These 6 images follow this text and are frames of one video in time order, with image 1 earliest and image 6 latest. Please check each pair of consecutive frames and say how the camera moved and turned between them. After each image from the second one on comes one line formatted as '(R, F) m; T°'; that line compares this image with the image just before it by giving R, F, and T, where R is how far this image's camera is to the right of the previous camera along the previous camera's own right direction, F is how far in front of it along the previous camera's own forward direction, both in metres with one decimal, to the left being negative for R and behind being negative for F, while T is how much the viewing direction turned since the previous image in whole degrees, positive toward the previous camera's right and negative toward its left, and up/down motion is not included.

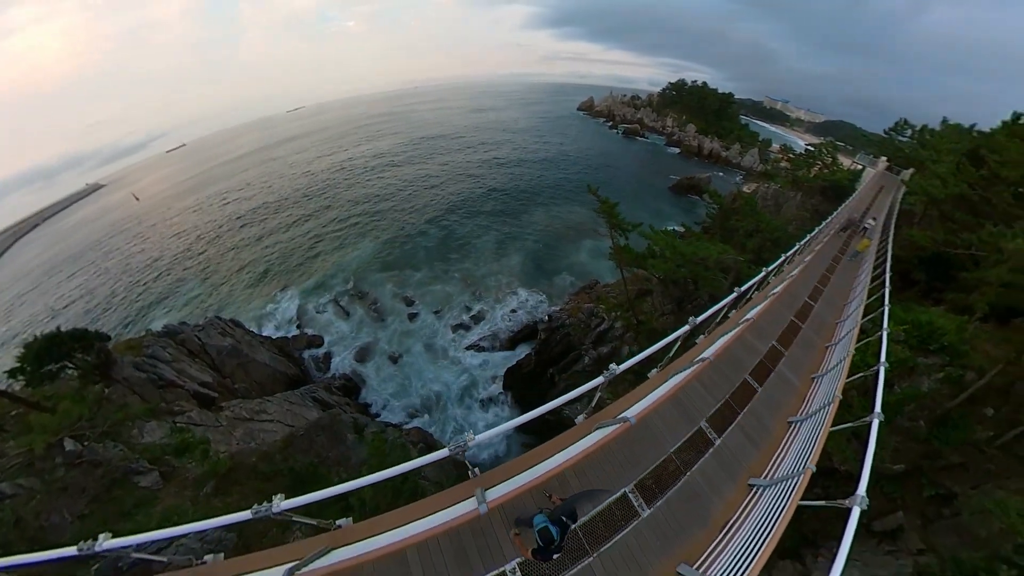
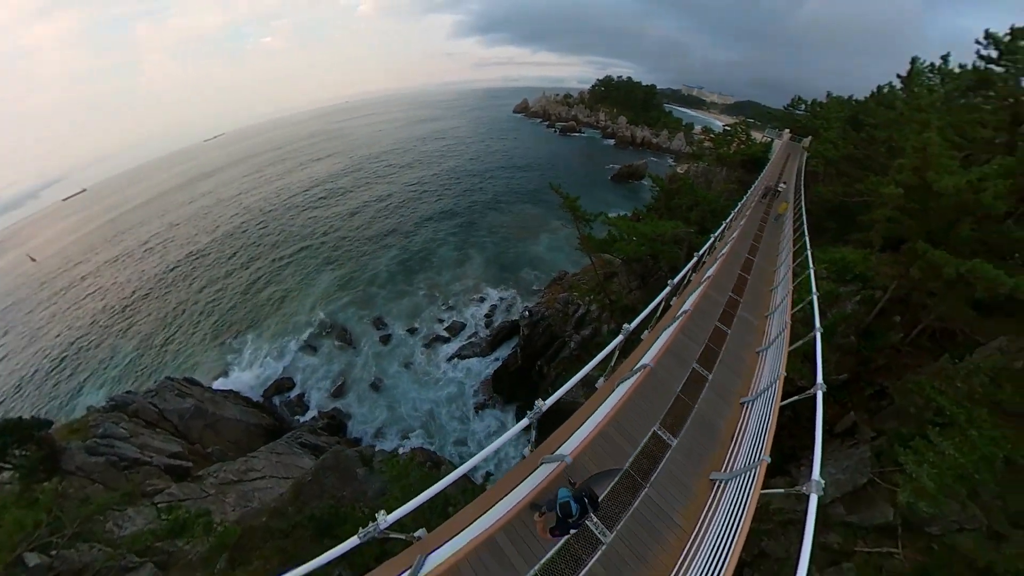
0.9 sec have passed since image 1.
(-1.9, -0.4) m; +8°
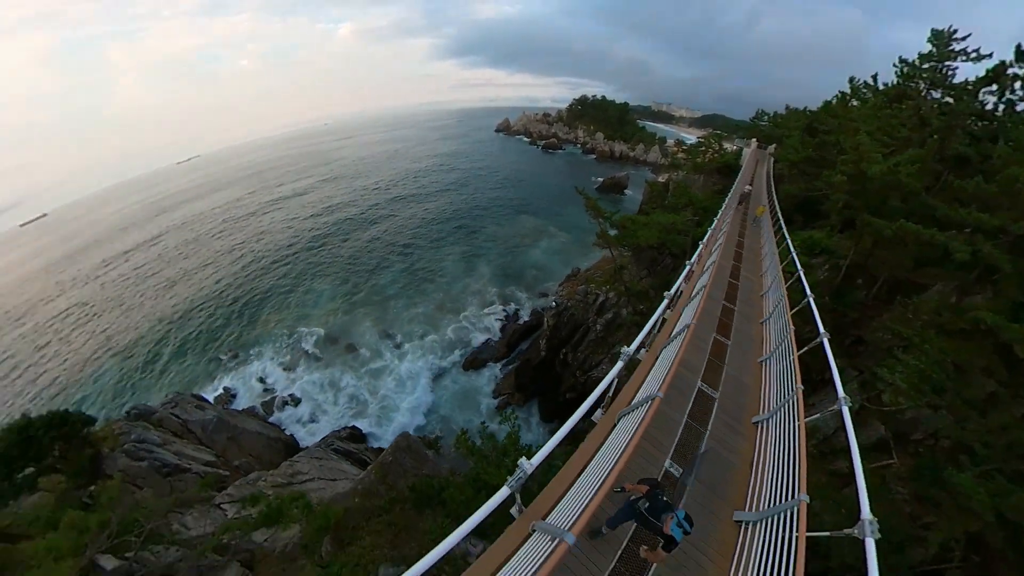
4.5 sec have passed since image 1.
(-4.0, -1.0) m; +7°
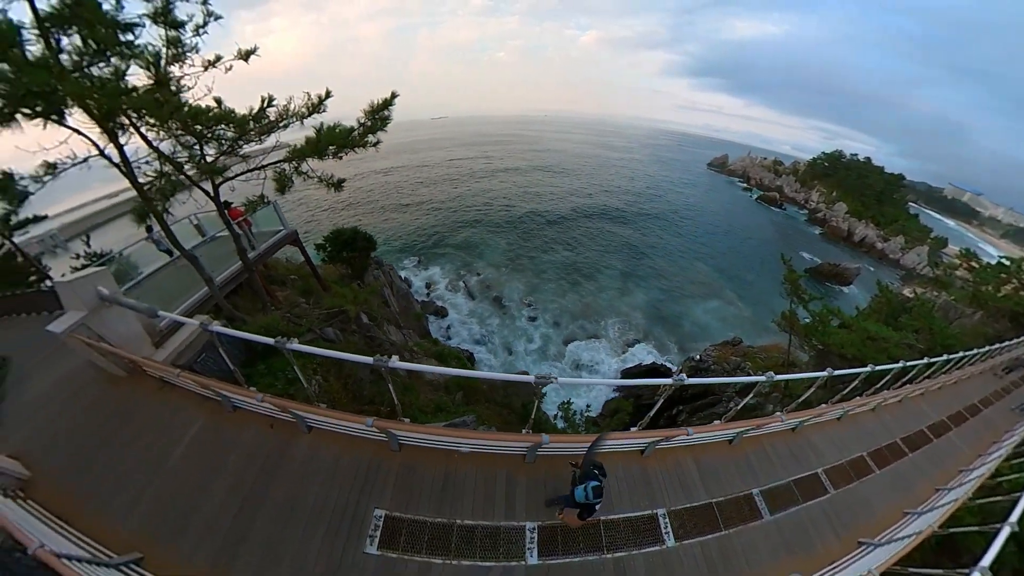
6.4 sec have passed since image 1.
(+0.4, -1.7) m; -22°
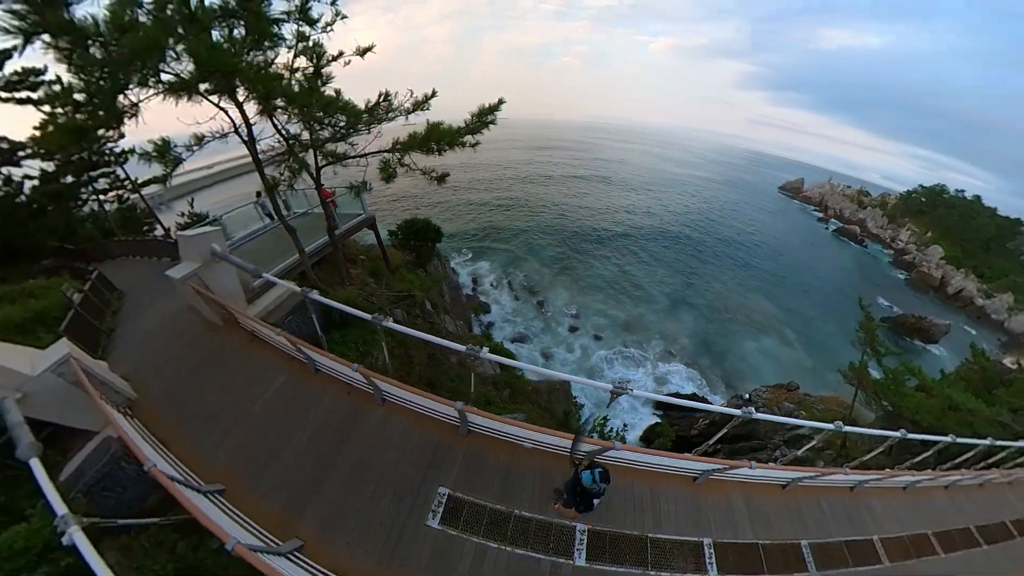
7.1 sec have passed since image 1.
(-0.8, -0.2) m; -6°
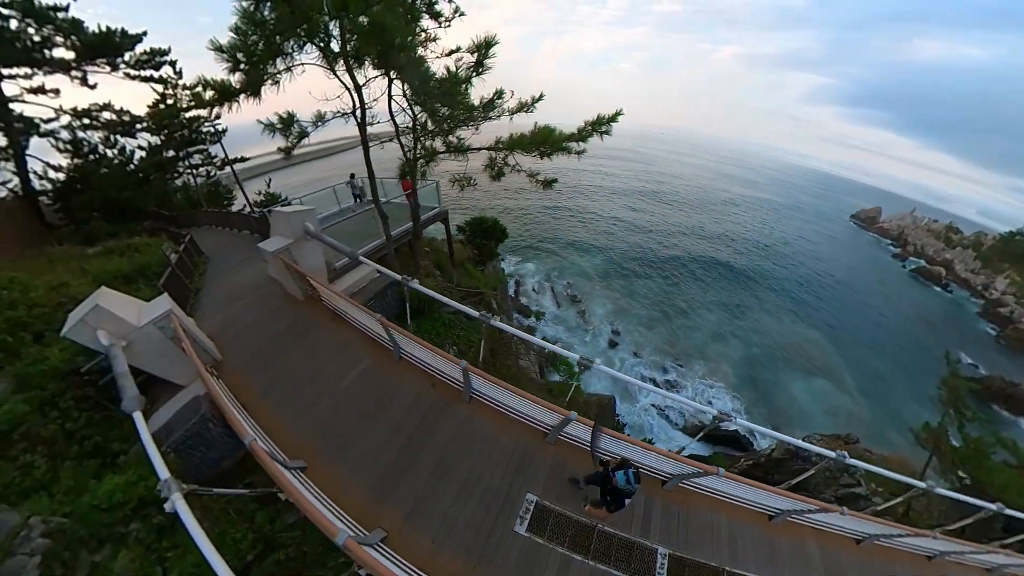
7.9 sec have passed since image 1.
(-1.2, 0.0) m; -5°
